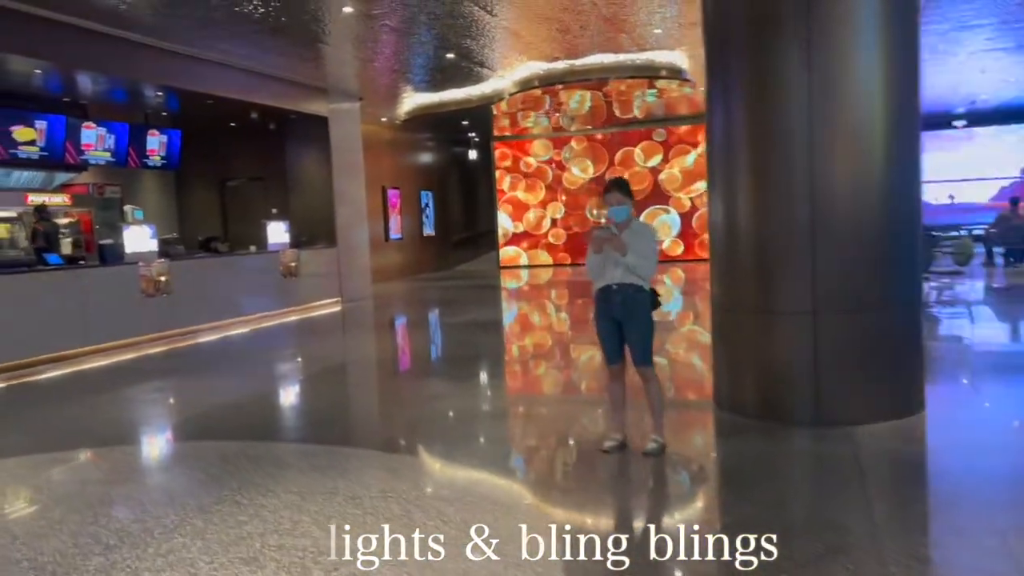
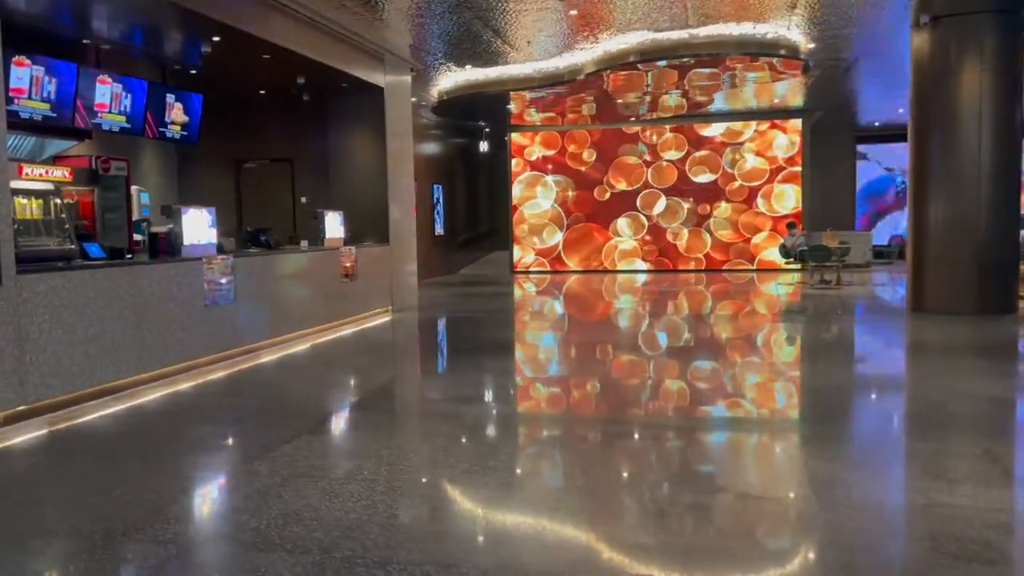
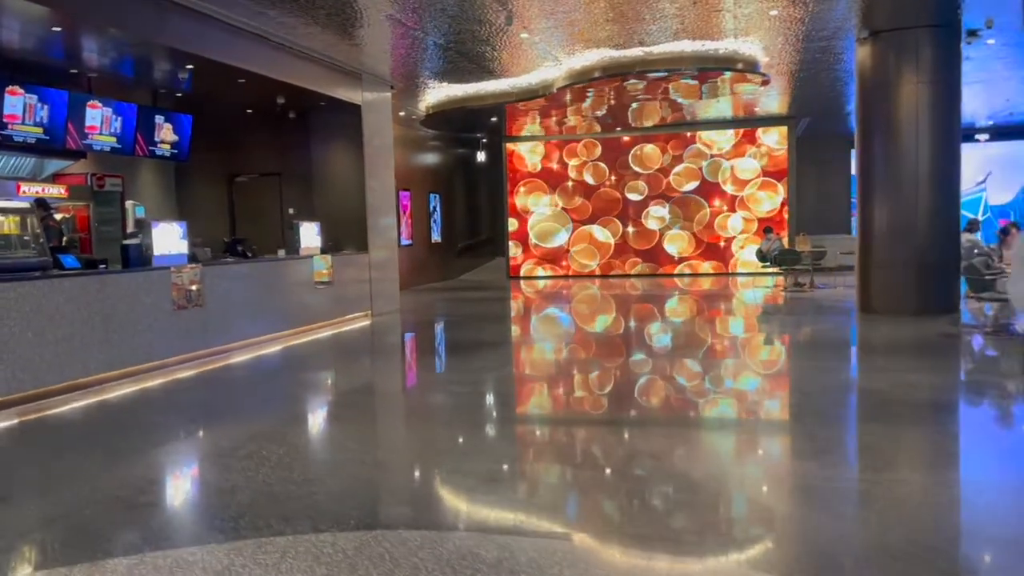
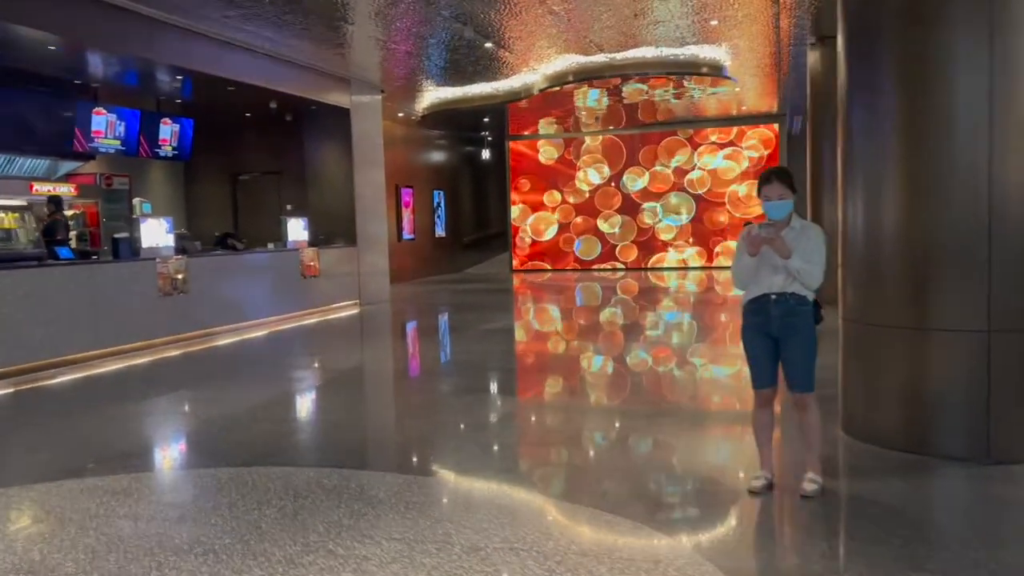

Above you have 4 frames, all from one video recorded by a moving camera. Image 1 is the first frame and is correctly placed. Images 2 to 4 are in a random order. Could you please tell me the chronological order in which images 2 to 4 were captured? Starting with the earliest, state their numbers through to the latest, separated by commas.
4, 3, 2
